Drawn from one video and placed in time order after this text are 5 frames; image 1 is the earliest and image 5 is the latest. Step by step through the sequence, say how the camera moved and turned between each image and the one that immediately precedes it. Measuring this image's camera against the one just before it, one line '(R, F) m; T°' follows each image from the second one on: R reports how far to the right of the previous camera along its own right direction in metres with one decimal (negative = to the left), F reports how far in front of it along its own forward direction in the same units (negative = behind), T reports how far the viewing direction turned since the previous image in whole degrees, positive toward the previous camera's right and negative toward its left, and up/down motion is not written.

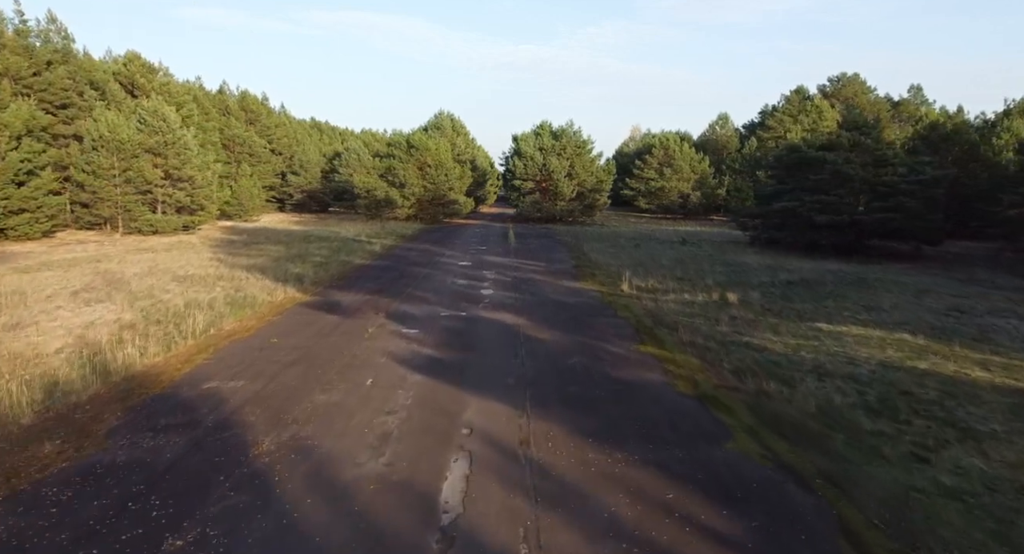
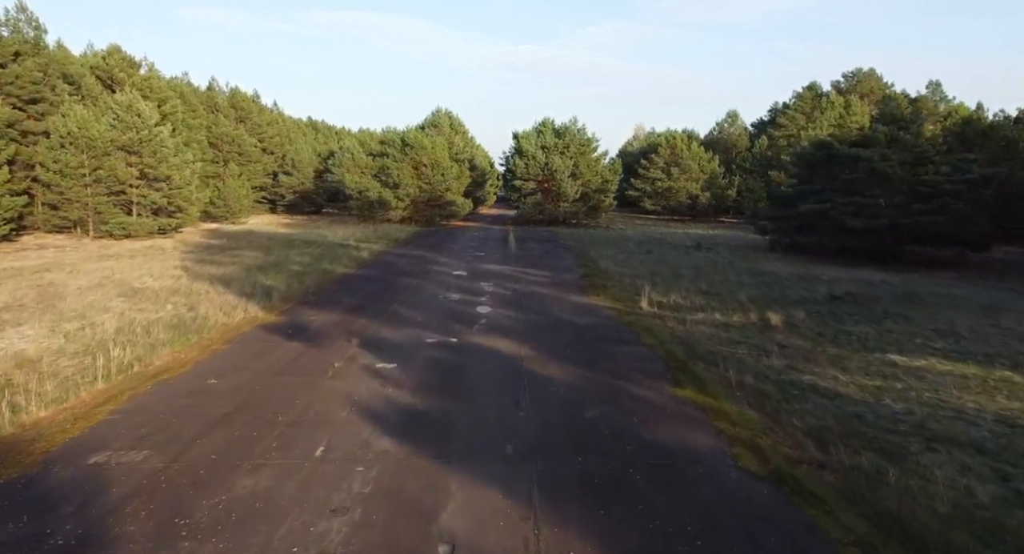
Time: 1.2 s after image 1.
(0.0, +2.0) m; 0°
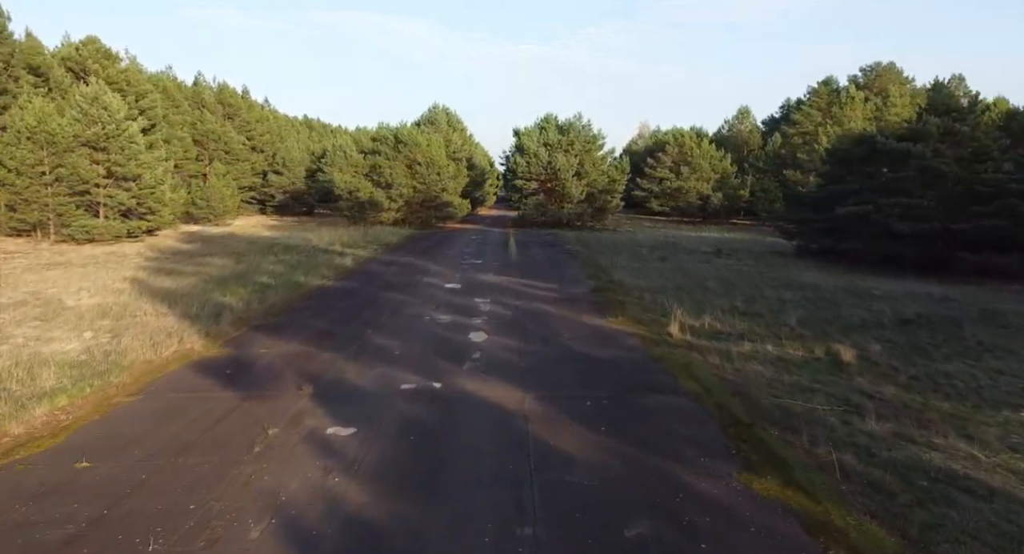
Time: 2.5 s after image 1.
(0.0, +2.3) m; 0°
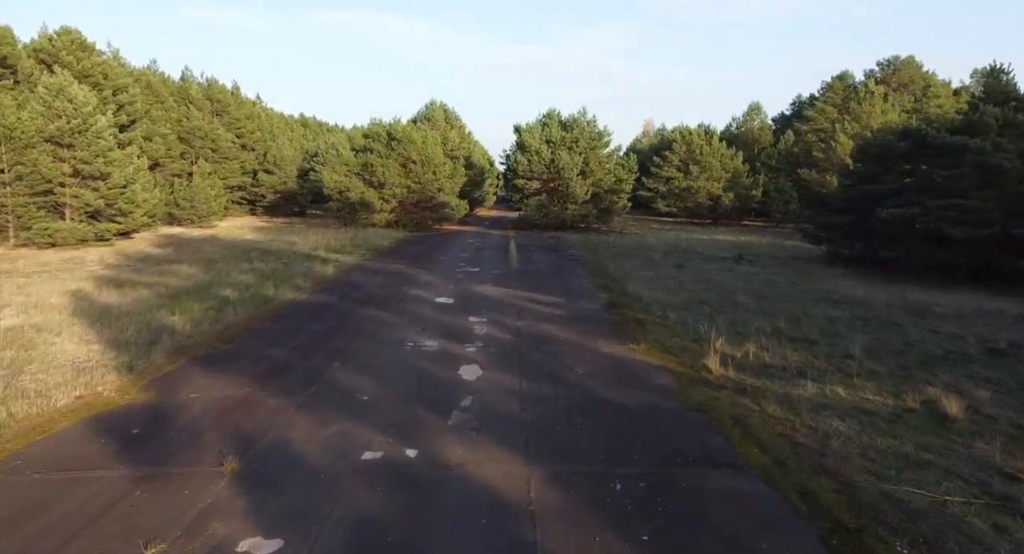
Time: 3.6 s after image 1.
(0.0, +2.0) m; 0°
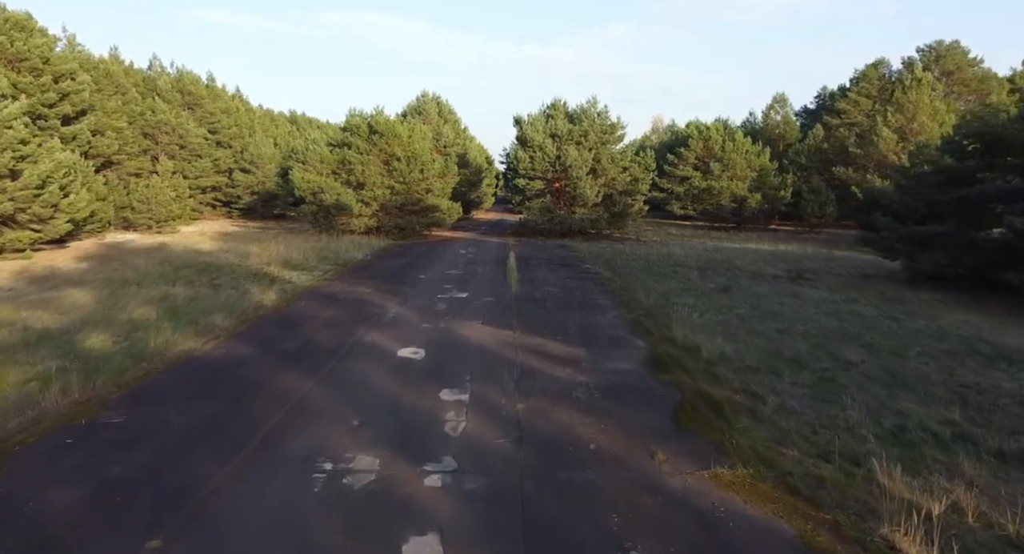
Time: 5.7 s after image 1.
(0.0, +4.2) m; 0°
